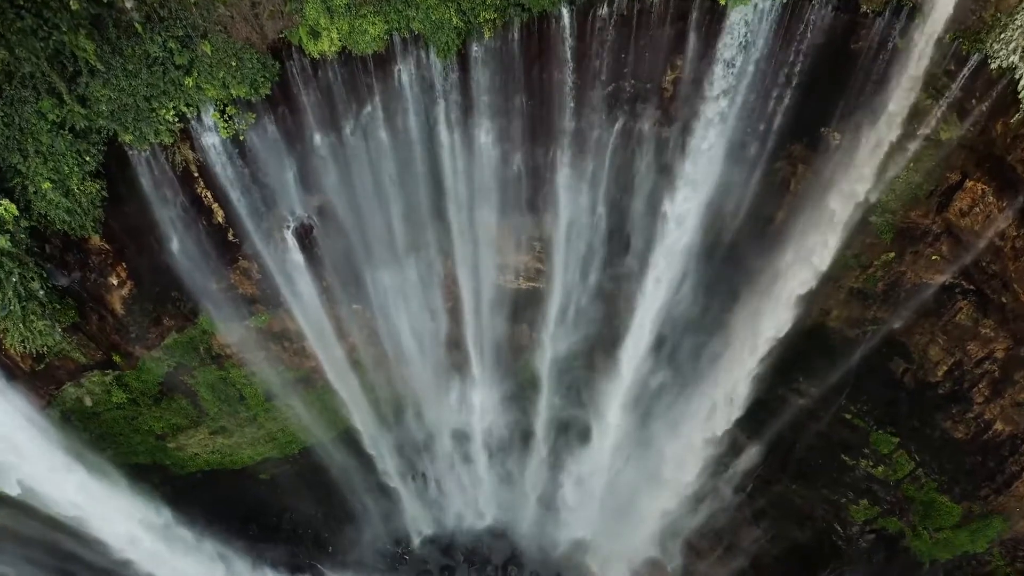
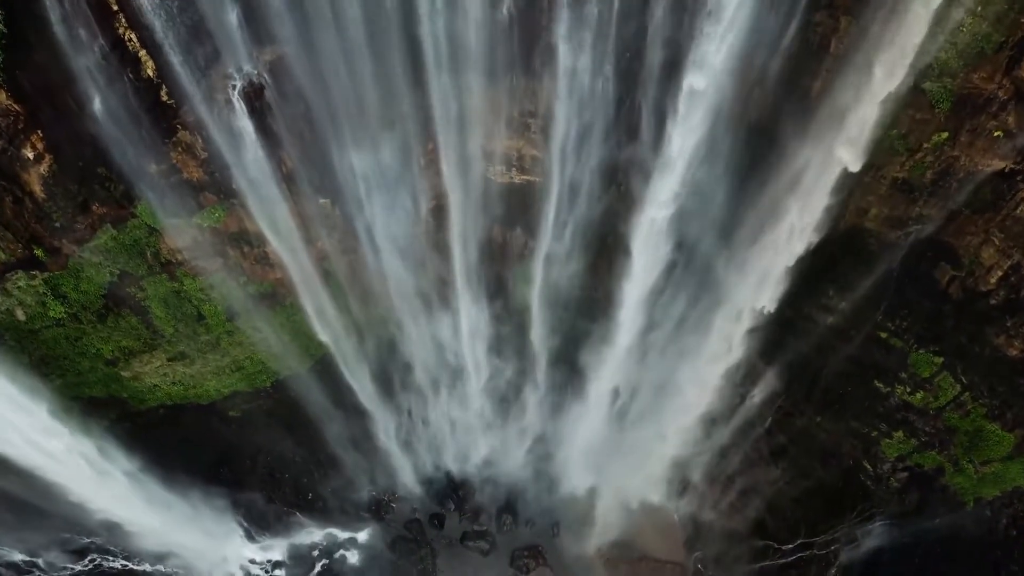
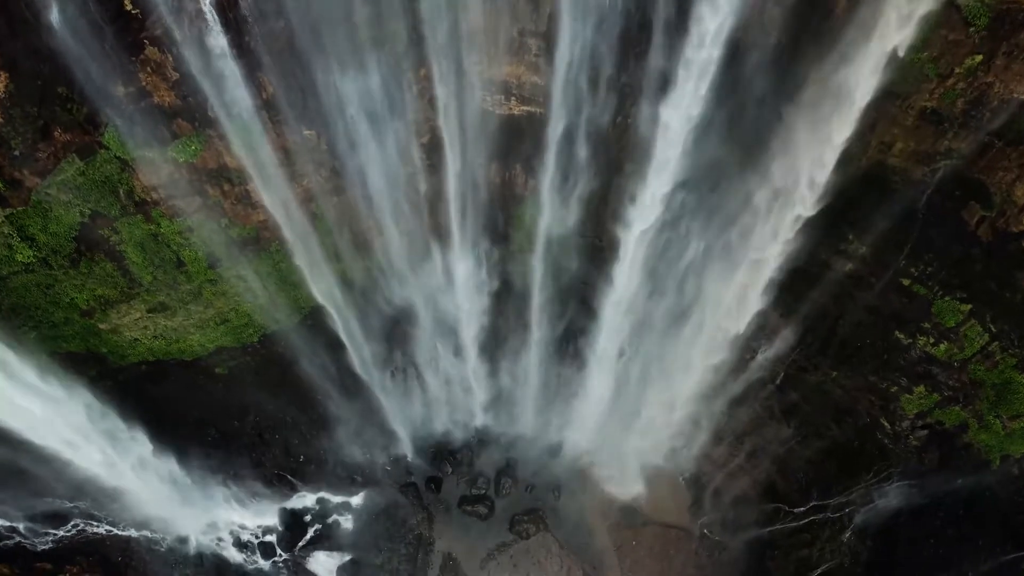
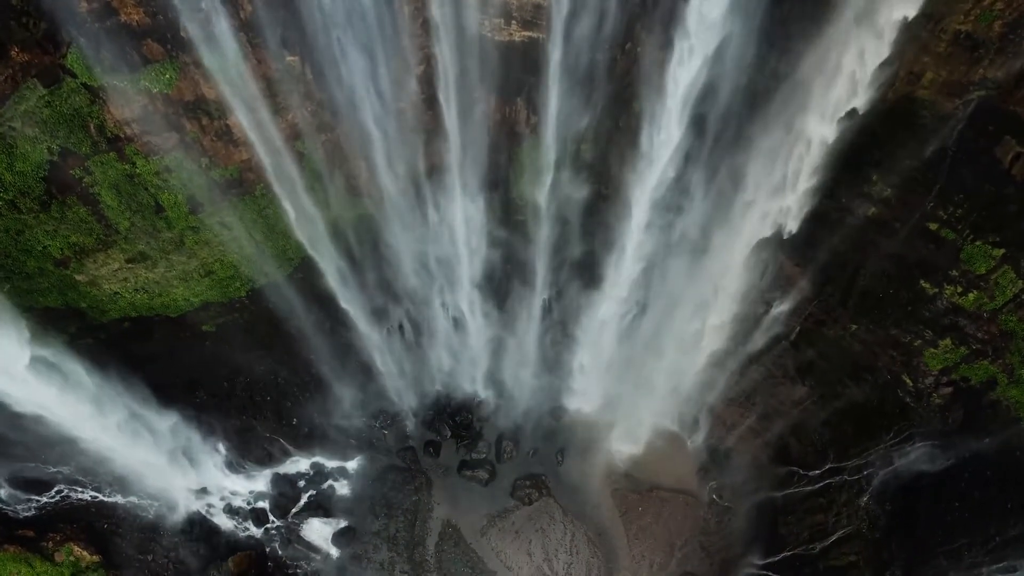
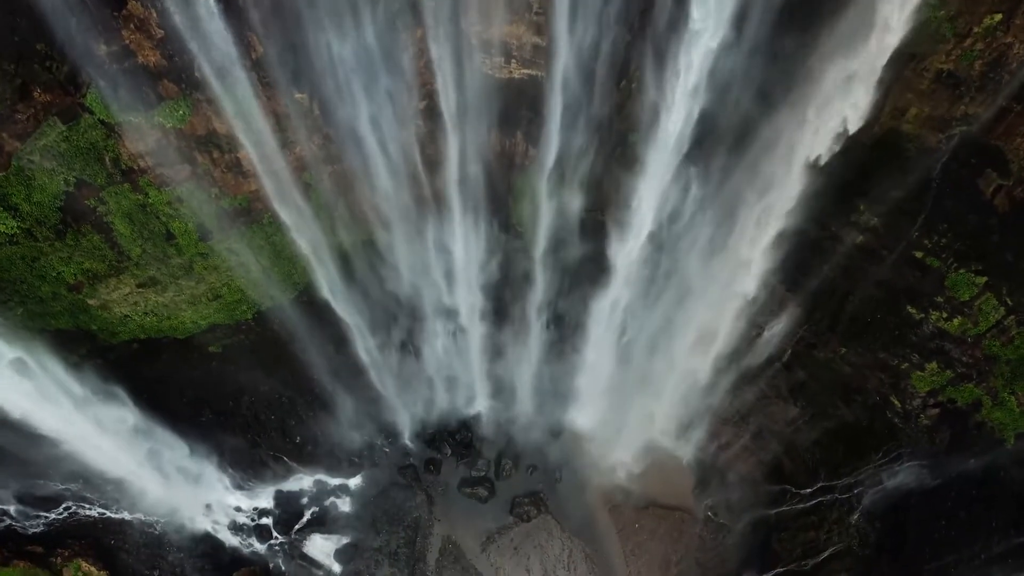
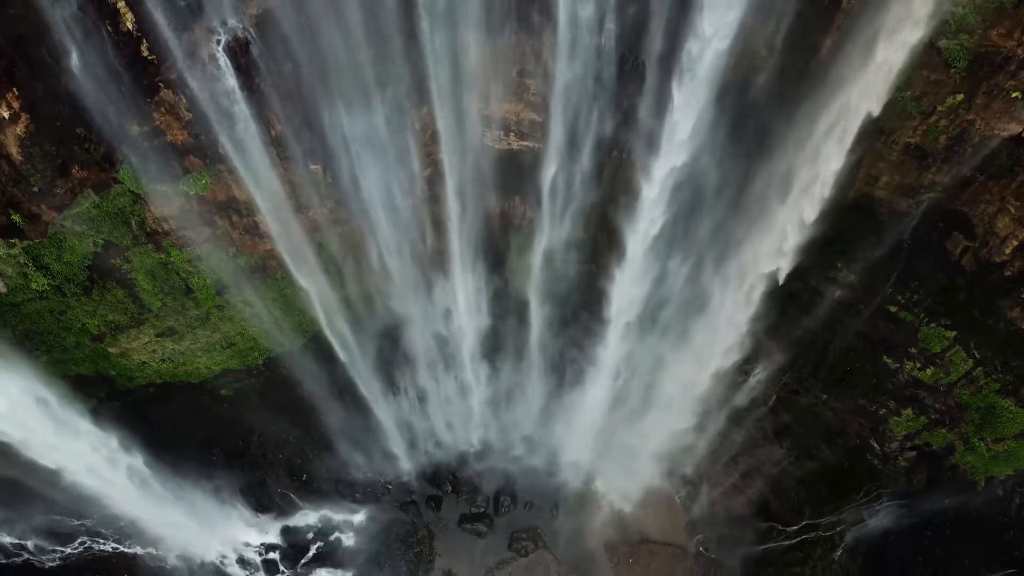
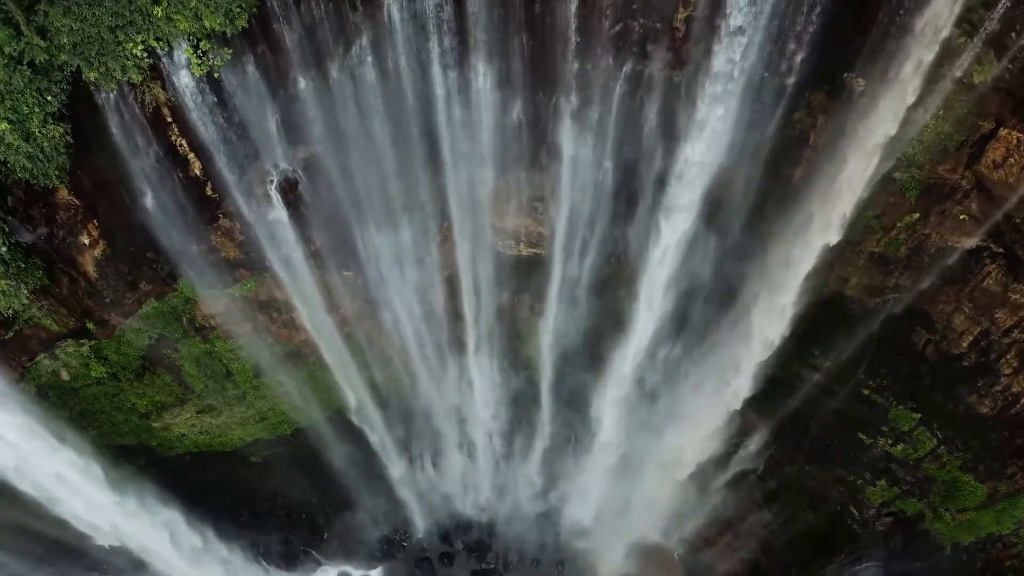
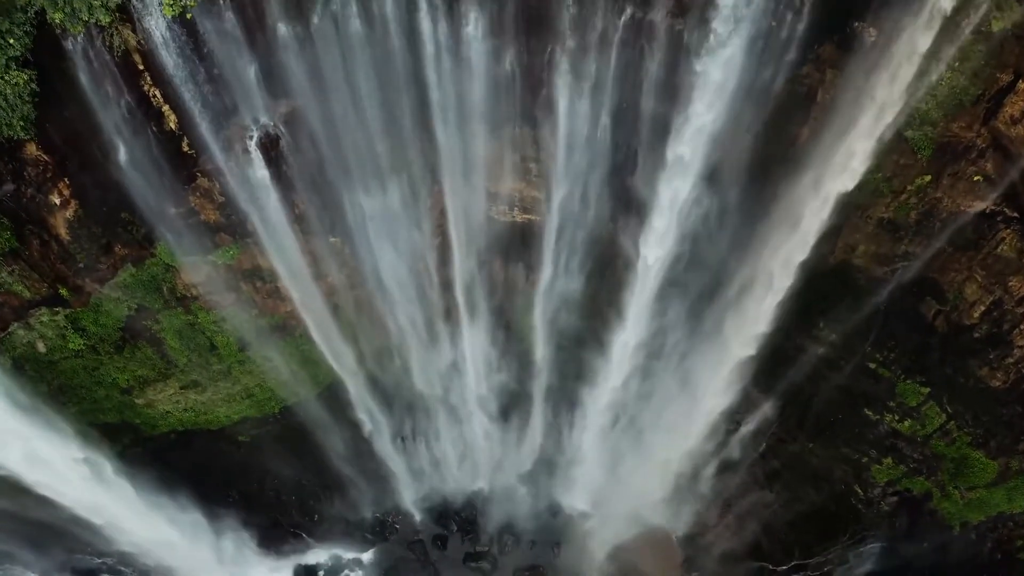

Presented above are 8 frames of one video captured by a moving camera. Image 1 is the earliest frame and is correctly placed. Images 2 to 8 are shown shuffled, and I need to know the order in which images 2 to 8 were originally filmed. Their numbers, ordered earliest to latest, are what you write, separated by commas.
7, 8, 2, 6, 3, 5, 4
